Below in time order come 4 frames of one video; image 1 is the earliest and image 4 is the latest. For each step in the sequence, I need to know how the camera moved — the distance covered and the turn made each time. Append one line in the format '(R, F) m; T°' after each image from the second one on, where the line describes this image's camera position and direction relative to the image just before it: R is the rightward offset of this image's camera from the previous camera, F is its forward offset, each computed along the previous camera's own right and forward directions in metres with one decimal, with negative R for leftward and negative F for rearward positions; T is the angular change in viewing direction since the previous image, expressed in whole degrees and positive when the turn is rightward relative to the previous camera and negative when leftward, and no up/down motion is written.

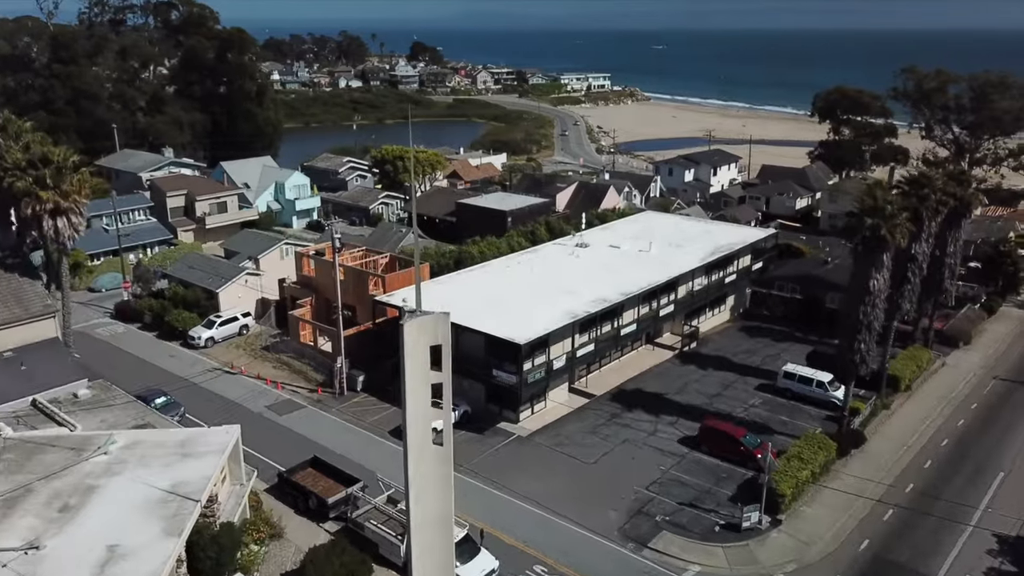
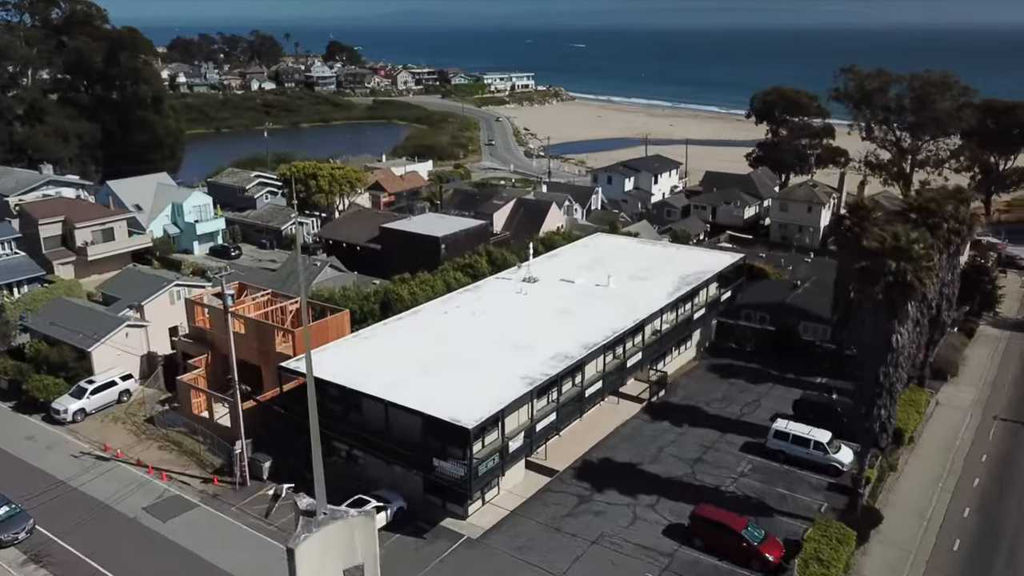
(-0.3, +4.2) m; +5°
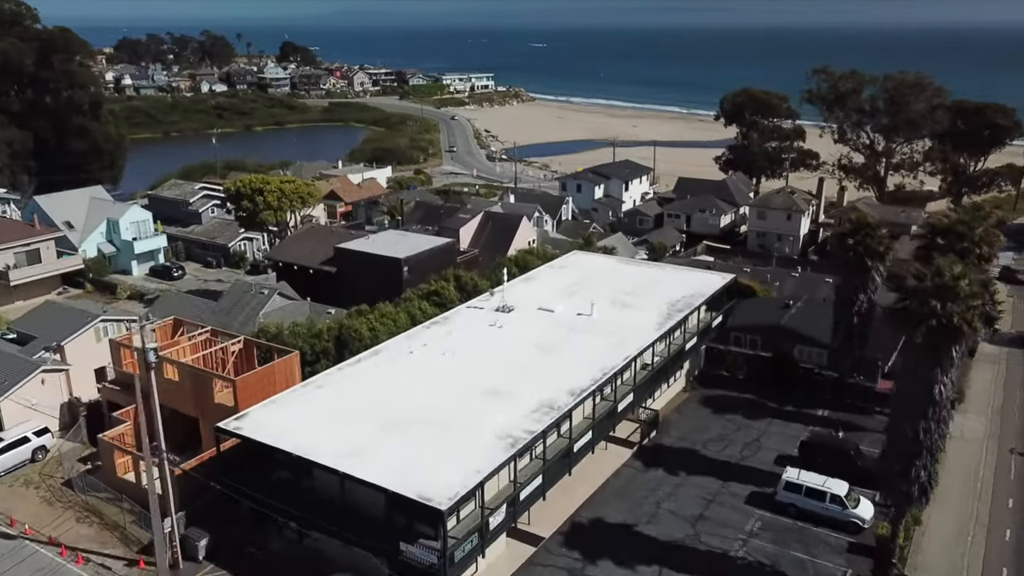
(-0.3, +2.6) m; +3°
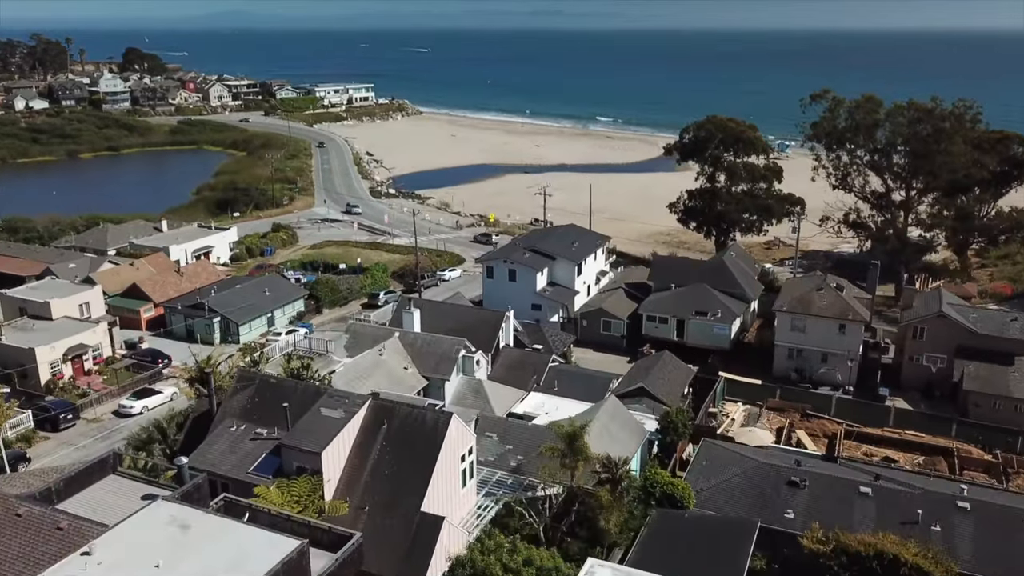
(-0.4, +16.3) m; +8°
